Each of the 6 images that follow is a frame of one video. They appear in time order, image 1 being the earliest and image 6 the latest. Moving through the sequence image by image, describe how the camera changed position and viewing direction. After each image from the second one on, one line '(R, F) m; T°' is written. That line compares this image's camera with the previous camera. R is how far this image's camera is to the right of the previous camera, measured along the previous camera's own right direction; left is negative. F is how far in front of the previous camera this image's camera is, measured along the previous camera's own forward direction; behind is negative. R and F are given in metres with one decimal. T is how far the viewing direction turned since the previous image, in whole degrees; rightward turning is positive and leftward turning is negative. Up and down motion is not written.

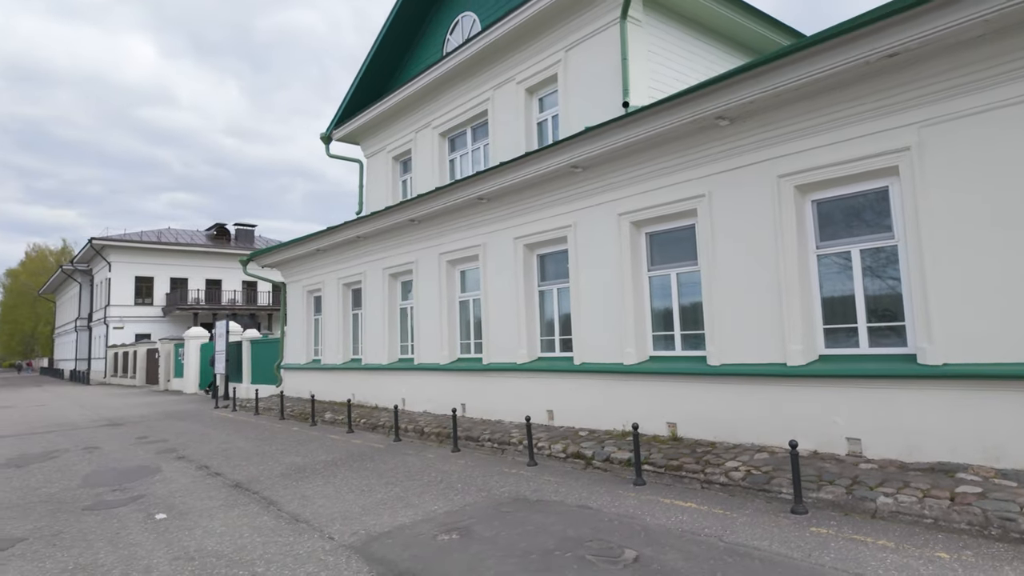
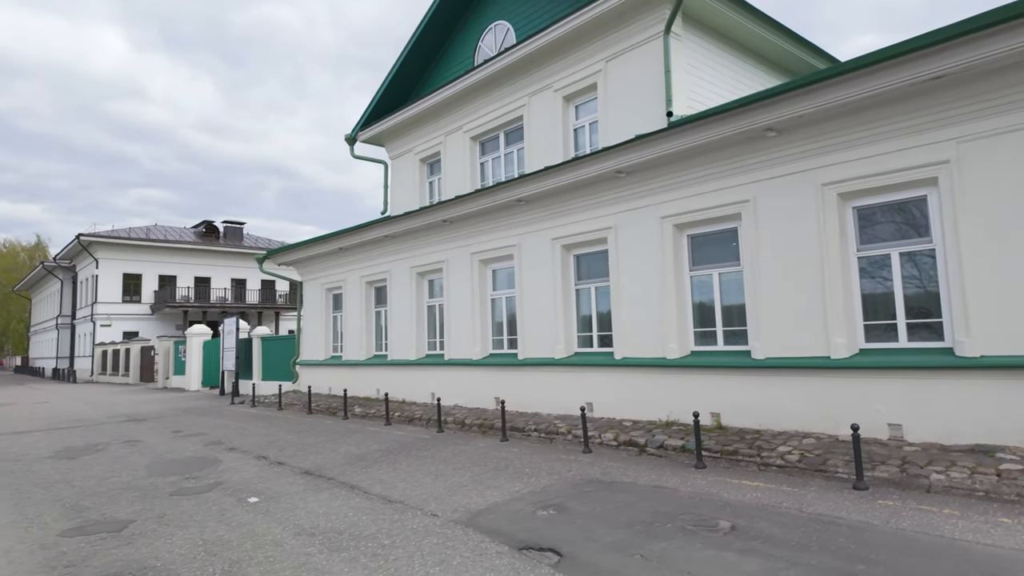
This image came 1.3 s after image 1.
(-1.2, -0.5) m; +2°
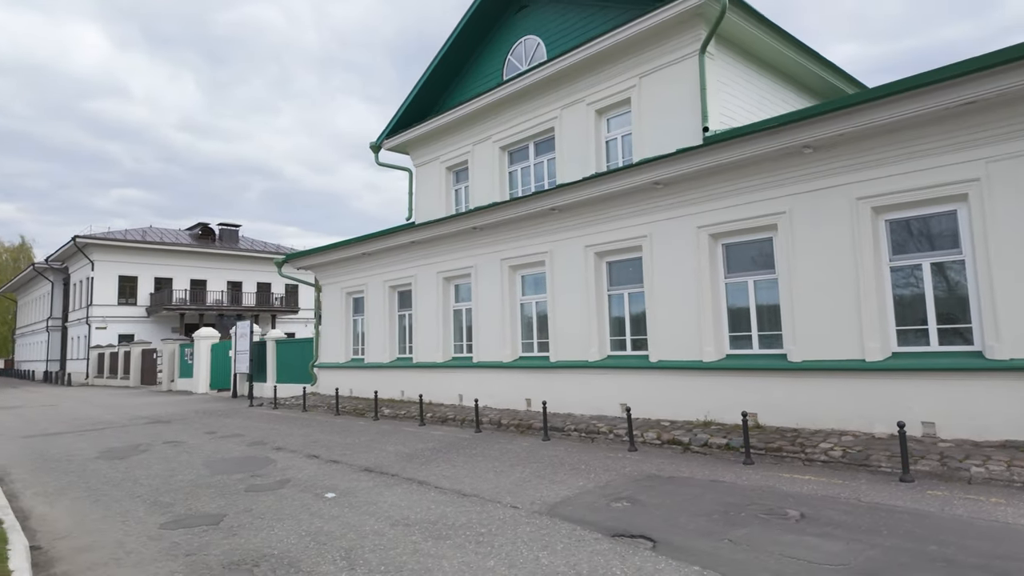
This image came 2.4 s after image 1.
(-1.0, -0.4) m; +1°
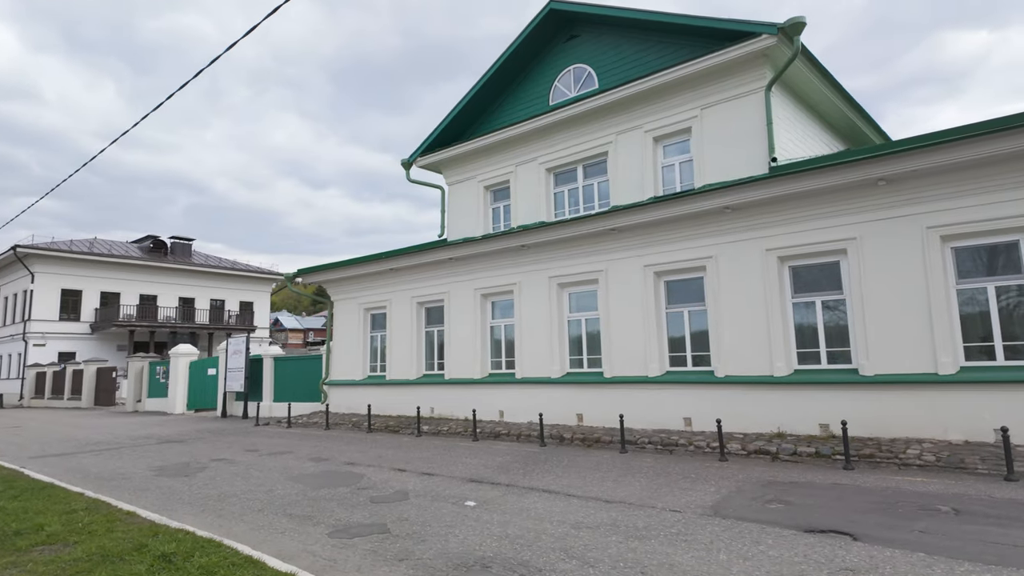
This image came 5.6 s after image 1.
(-2.6, -0.1) m; +6°
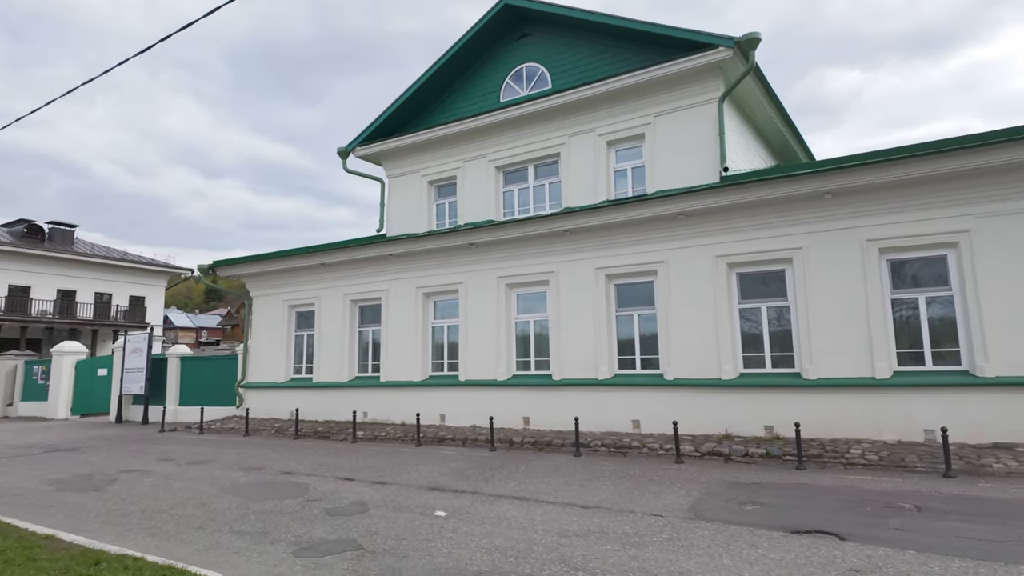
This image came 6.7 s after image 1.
(-0.8, +0.4) m; +9°
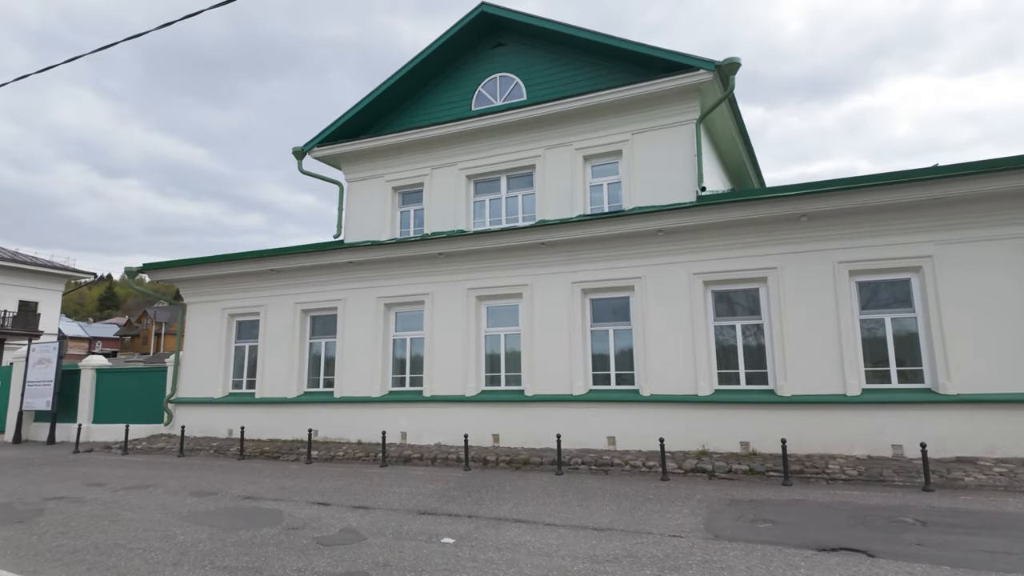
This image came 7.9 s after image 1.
(-1.1, +0.4) m; +7°
